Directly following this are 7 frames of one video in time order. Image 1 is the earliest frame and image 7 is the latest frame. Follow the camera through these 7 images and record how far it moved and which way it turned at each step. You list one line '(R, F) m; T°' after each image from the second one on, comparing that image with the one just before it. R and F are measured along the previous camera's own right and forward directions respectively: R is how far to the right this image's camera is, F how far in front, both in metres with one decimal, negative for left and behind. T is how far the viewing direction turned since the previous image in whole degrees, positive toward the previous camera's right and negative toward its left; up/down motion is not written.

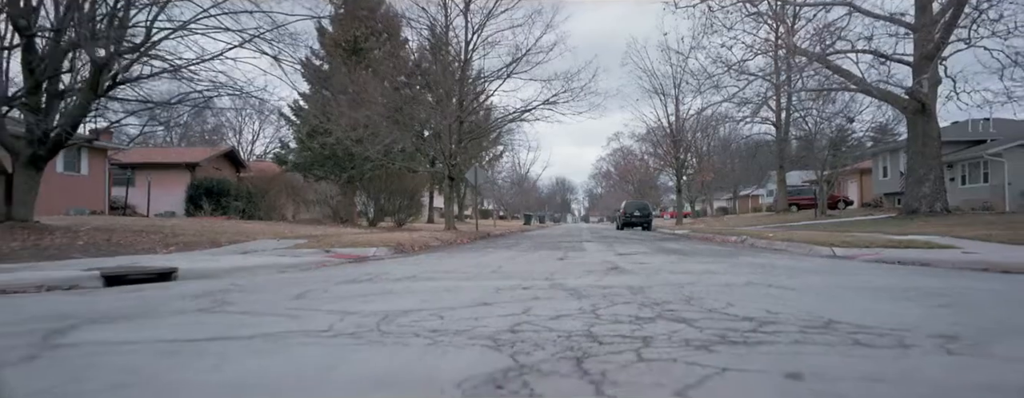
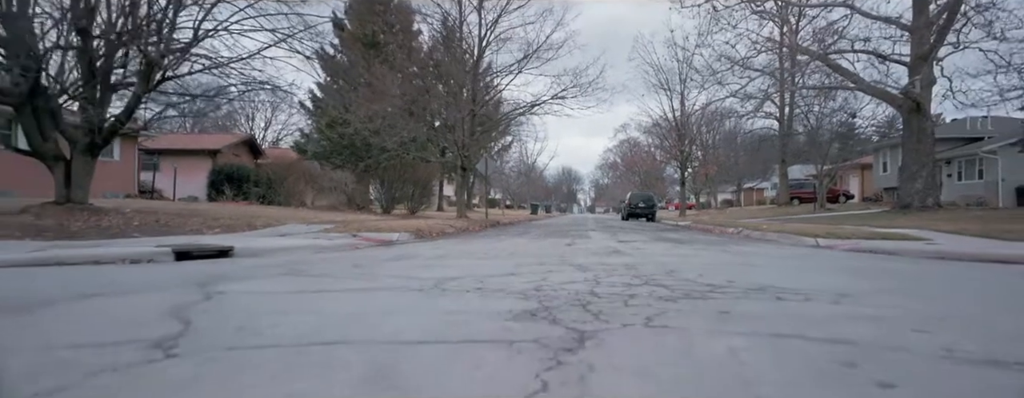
(-0.2, -1.4) m; -1°
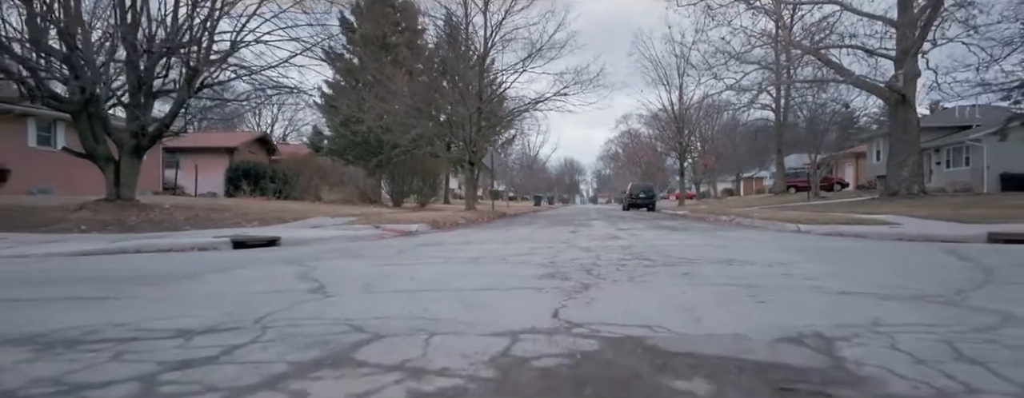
(-0.2, -1.6) m; 0°
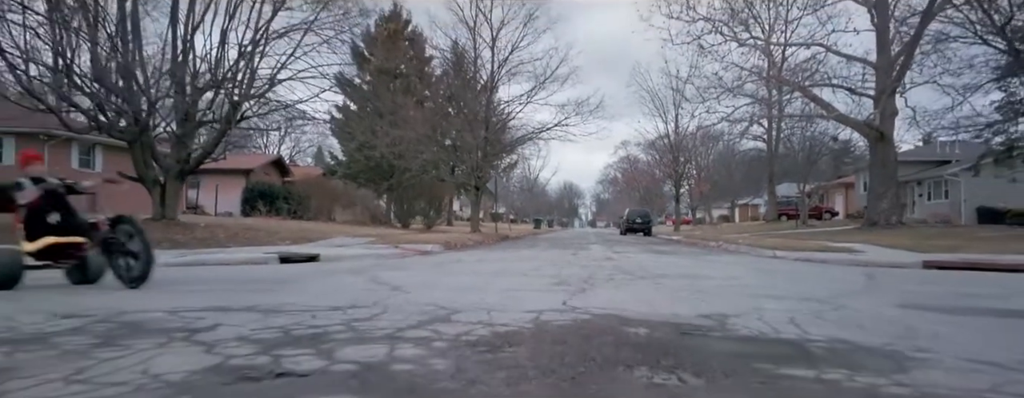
(-0.2, -2.0) m; 0°
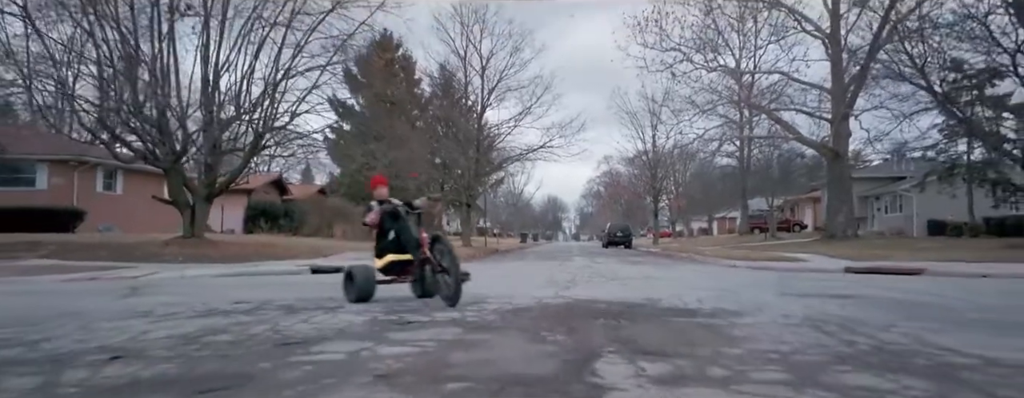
(-0.3, -2.6) m; +2°
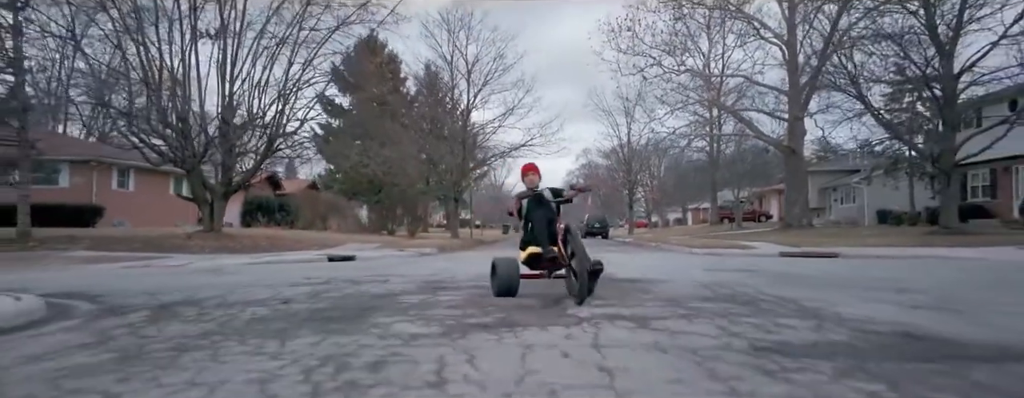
(-0.3, -2.8) m; +2°
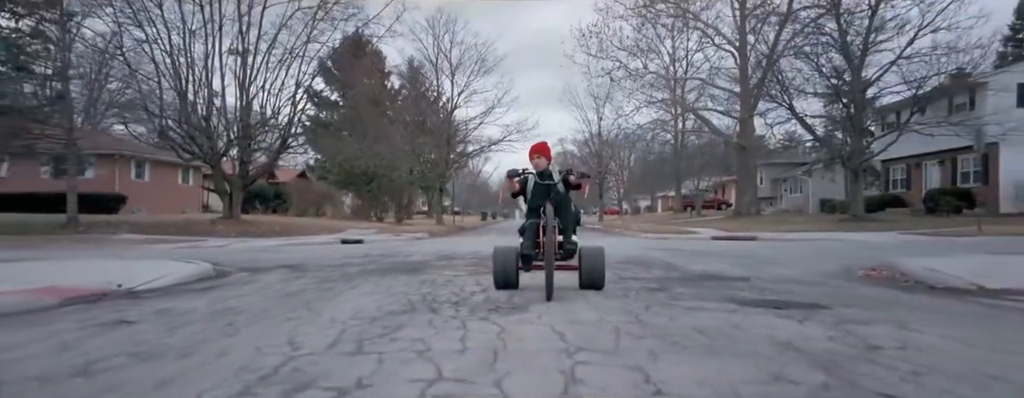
(-0.2, -4.0) m; +2°
